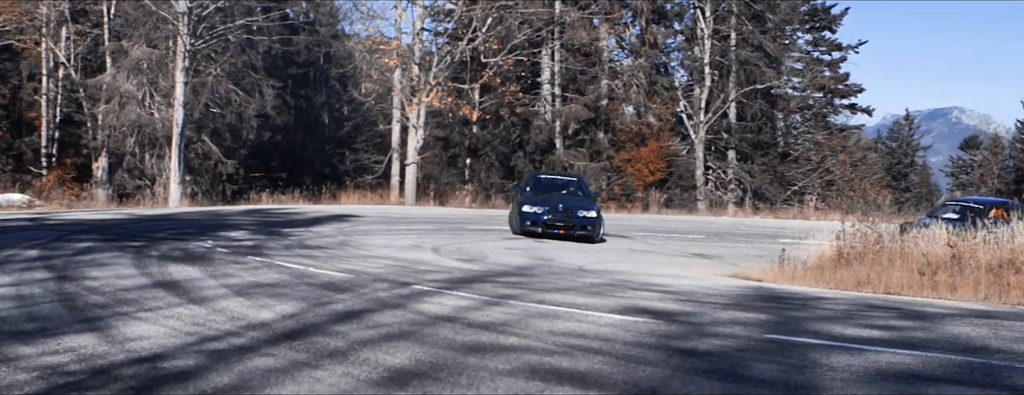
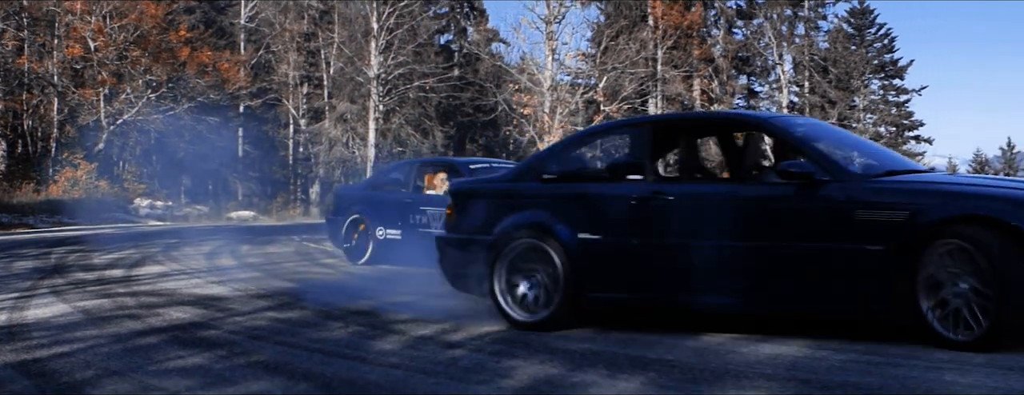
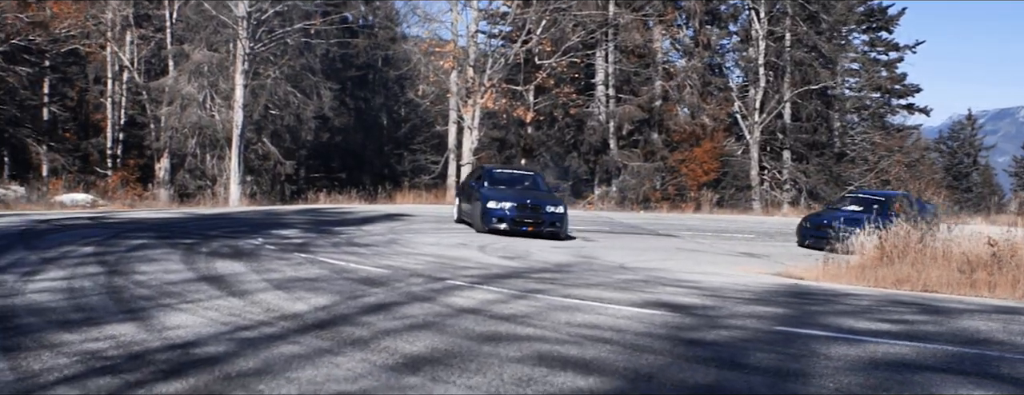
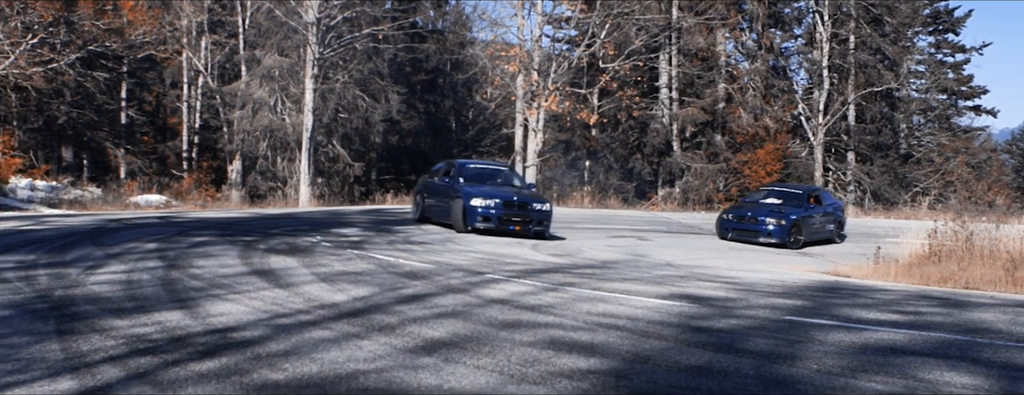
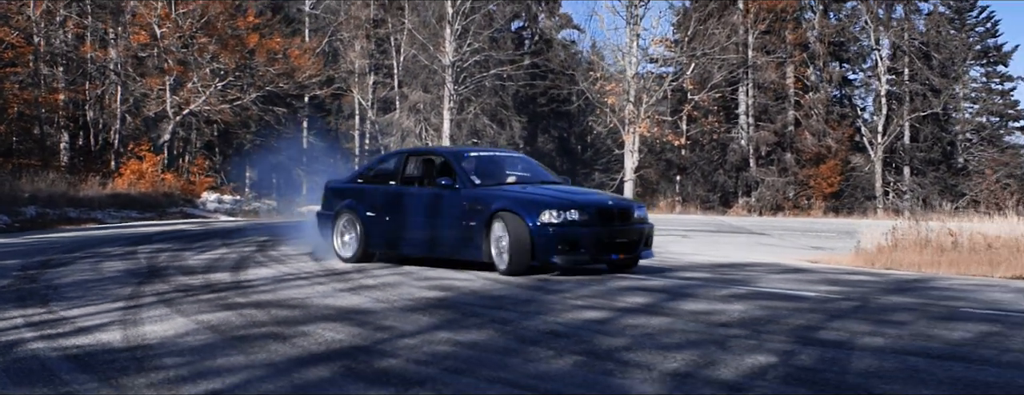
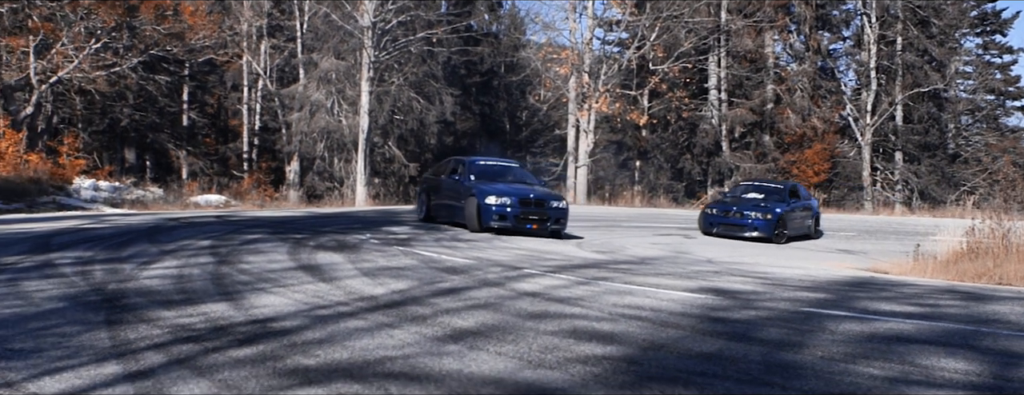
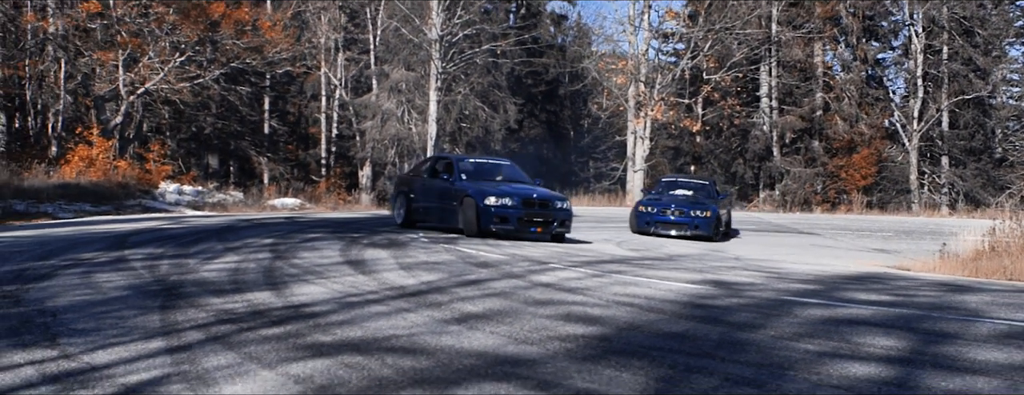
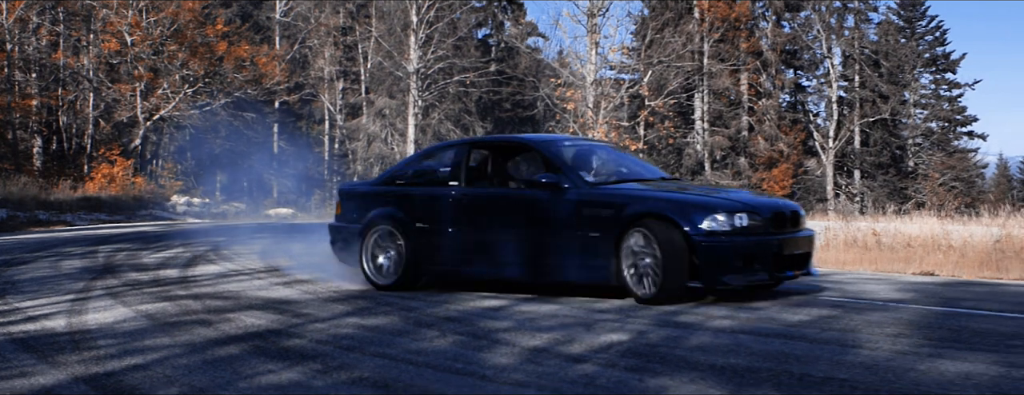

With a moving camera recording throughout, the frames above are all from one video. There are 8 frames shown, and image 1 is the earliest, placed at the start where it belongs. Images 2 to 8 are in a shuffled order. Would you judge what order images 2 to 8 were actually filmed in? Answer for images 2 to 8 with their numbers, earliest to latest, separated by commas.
3, 4, 6, 7, 5, 8, 2
